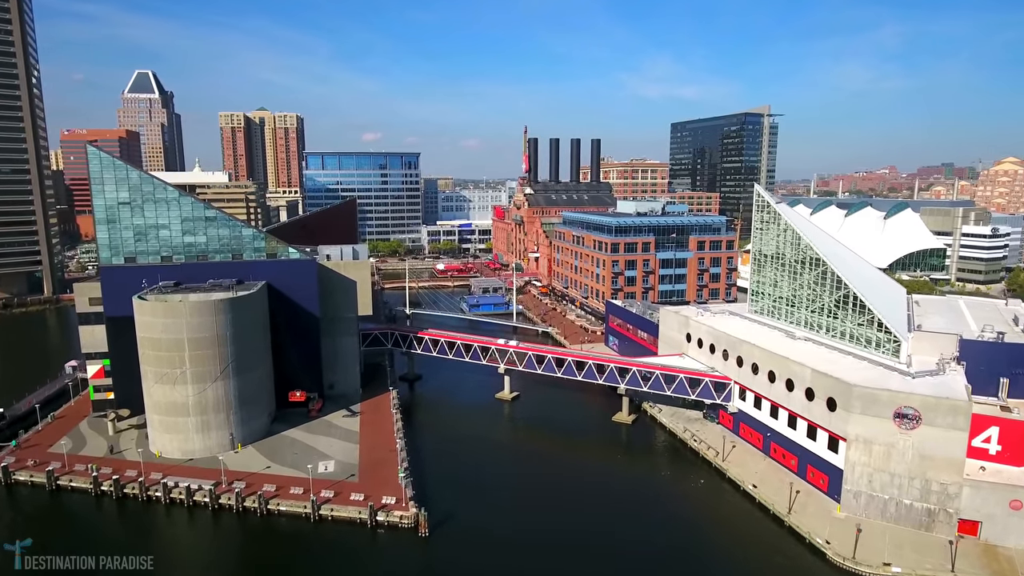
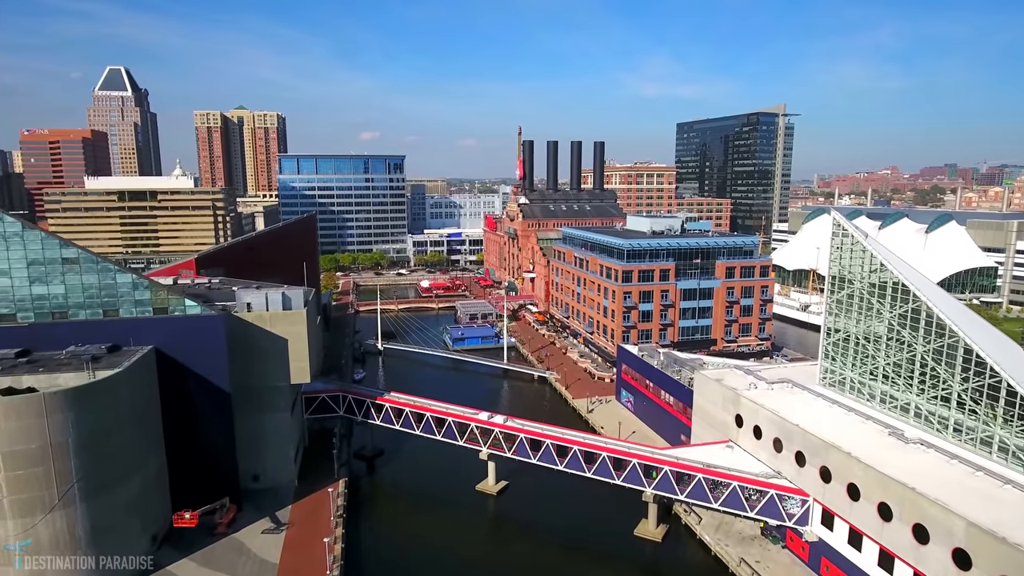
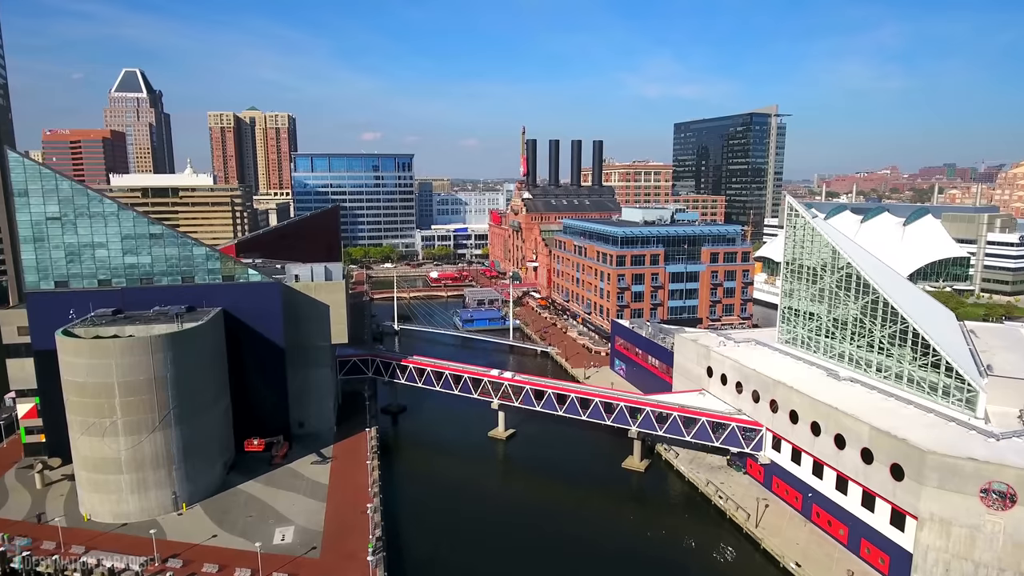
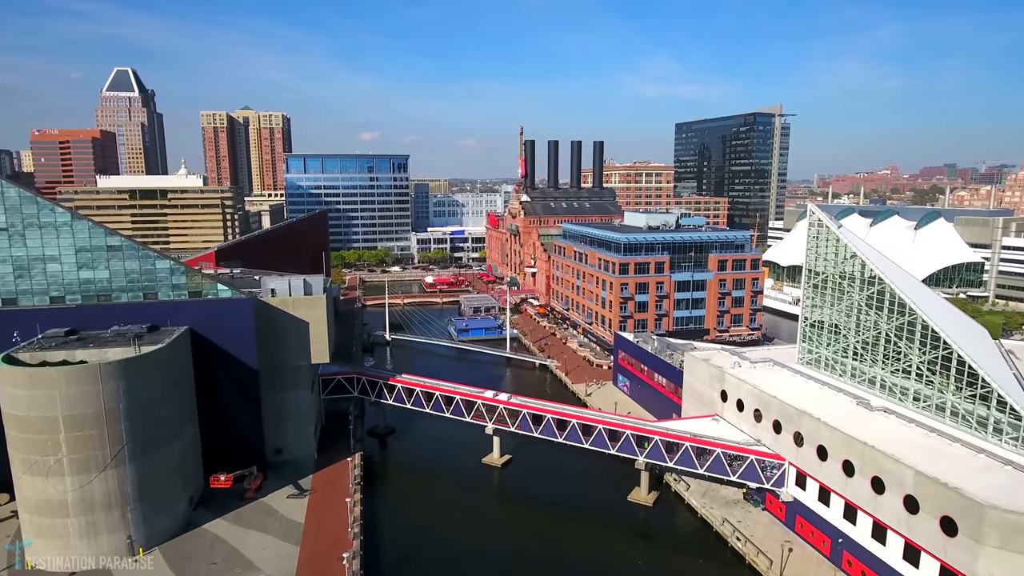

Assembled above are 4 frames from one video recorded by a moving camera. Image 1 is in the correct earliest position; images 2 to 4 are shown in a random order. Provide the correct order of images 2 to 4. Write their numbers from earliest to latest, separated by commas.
3, 4, 2
